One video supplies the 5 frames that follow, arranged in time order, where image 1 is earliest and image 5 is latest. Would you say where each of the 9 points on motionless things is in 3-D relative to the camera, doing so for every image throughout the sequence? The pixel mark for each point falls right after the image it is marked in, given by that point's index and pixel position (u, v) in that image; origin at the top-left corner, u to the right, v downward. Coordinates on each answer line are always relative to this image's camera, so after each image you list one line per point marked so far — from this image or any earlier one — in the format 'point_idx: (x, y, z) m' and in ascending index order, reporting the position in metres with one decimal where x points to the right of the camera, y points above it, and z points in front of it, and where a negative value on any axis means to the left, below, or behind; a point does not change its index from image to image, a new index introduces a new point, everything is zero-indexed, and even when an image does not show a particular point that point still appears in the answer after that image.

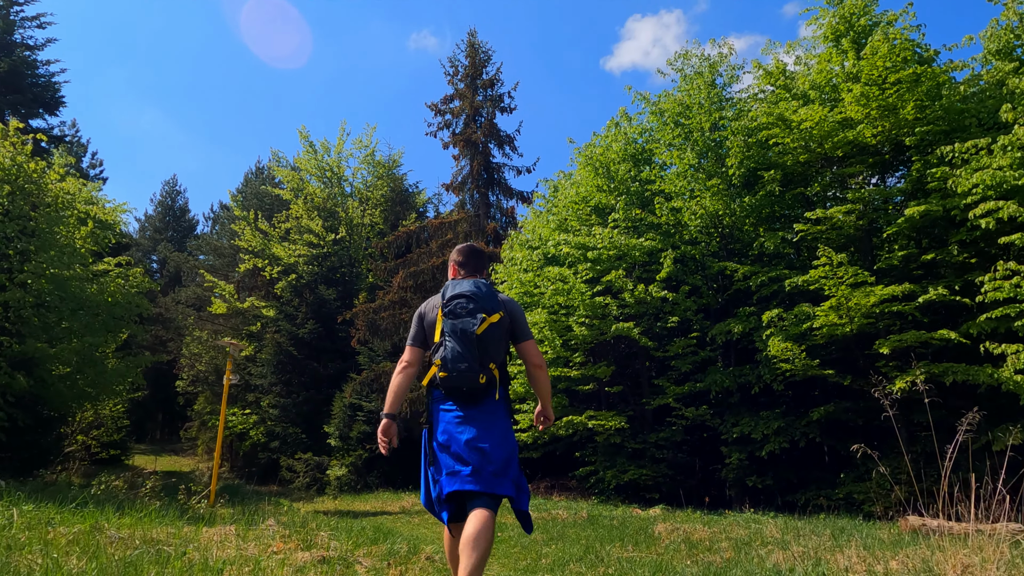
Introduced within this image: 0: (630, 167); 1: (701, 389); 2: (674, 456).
0: (+2.6, +2.7, +17.0) m
1: (+3.8, -2.0, +15.3) m
2: (+3.4, -3.5, +15.9) m
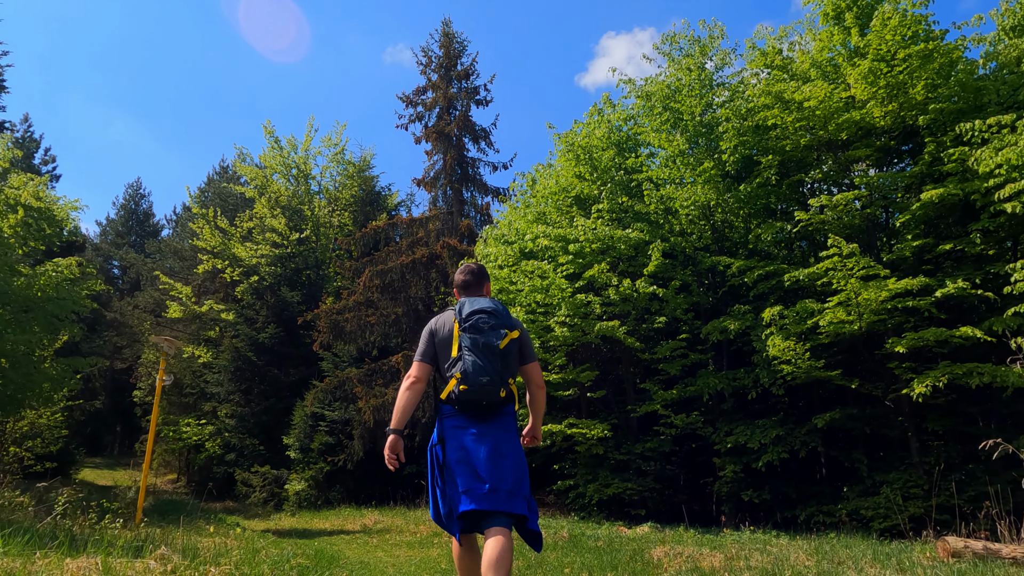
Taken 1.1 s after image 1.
0: (+2.1, +2.8, +15.7) m
1: (+3.3, -2.0, +14.0) m
2: (+2.9, -3.4, +14.5) m
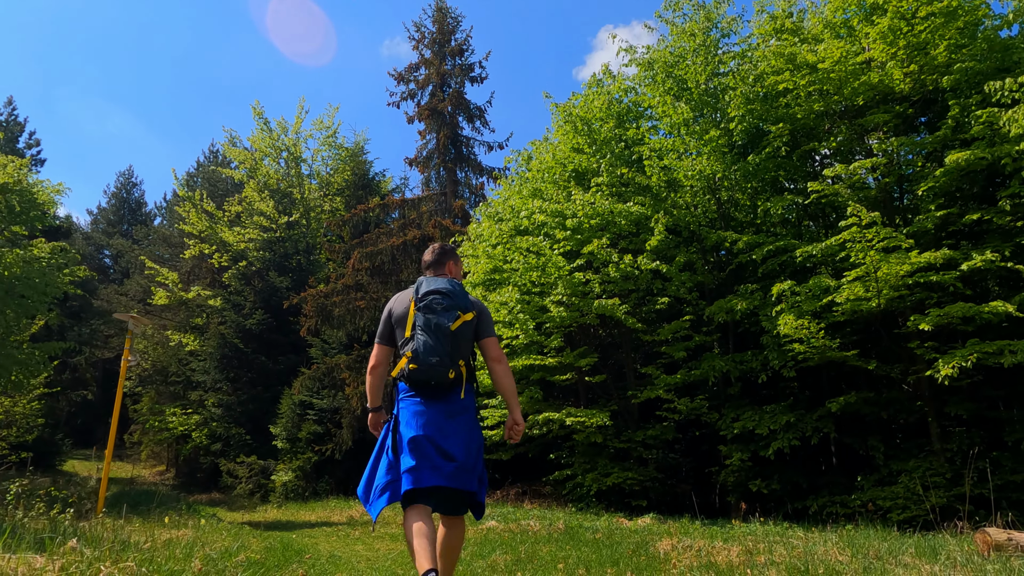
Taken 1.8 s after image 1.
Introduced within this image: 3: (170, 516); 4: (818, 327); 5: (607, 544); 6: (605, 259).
0: (+2.0, +3.2, +14.9) m
1: (+3.2, -1.6, +13.2) m
2: (+2.8, -3.0, +13.7) m
3: (-4.9, -3.3, +10.8) m
4: (+4.5, -0.6, +11.1) m
5: (+0.9, -2.6, +7.7) m
6: (+1.6, +0.5, +13.1) m
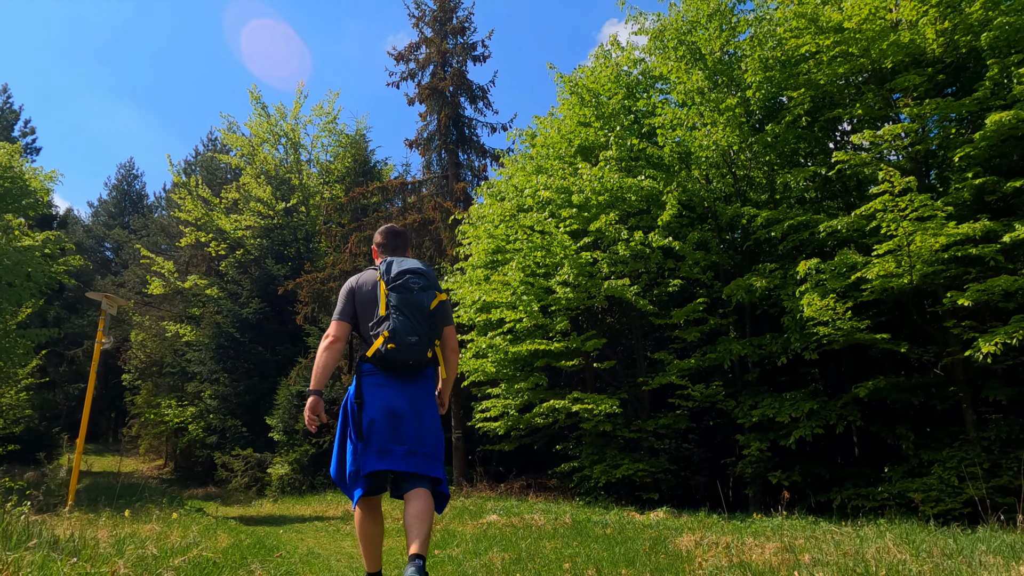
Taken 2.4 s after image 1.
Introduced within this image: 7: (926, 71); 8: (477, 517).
0: (+2.0, +3.5, +14.0) m
1: (+3.2, -1.2, +12.4) m
2: (+2.8, -2.7, +12.9) m
3: (-4.8, -3.0, +10.1) m
4: (+4.5, -0.2, +10.3) m
5: (+1.0, -2.3, +6.9) m
6: (+1.7, +0.8, +12.3) m
7: (+5.9, +3.1, +10.9) m
8: (-0.5, -3.1, +10.3) m
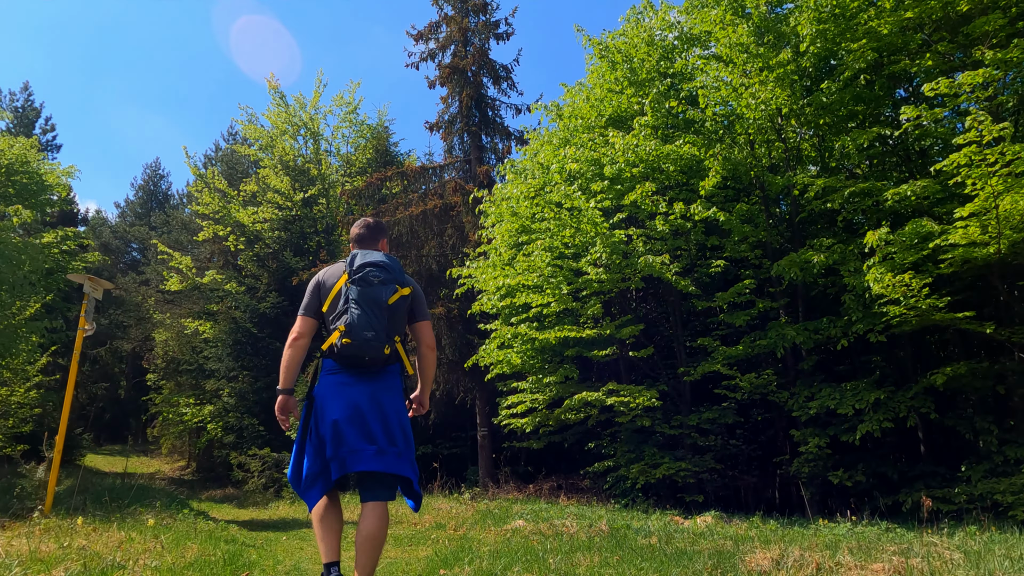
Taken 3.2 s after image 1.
0: (+2.4, +3.8, +12.8) m
1: (+3.6, -0.9, +11.1) m
2: (+3.3, -2.4, +11.7) m
3: (-4.5, -2.8, +9.1) m
4: (+4.8, +0.1, +8.9) m
5: (+1.2, -2.0, +5.7) m
6: (+2.0, +1.1, +11.1) m
7: (+6.2, +3.5, +9.6) m
8: (-0.1, -2.8, +9.2) m
